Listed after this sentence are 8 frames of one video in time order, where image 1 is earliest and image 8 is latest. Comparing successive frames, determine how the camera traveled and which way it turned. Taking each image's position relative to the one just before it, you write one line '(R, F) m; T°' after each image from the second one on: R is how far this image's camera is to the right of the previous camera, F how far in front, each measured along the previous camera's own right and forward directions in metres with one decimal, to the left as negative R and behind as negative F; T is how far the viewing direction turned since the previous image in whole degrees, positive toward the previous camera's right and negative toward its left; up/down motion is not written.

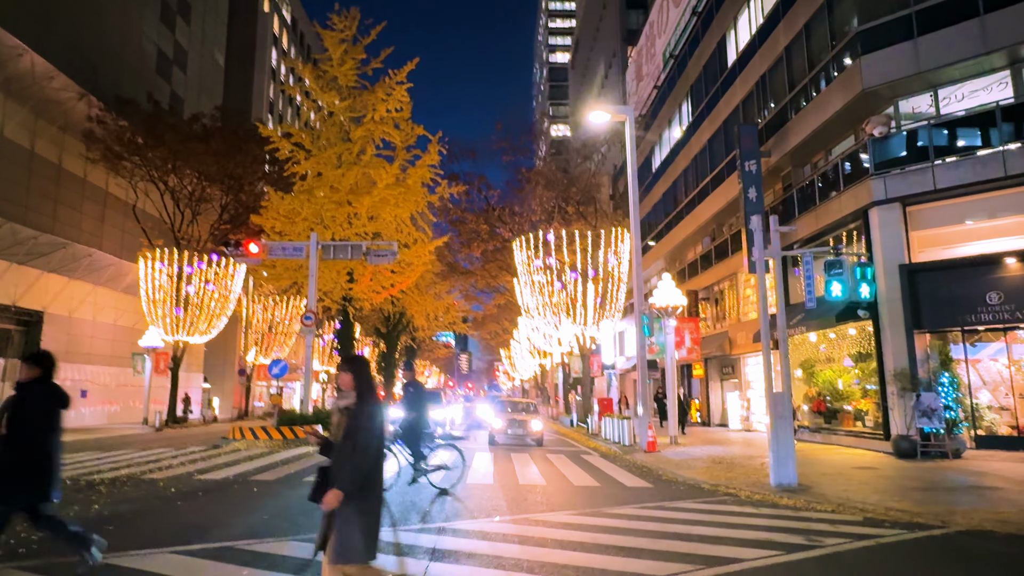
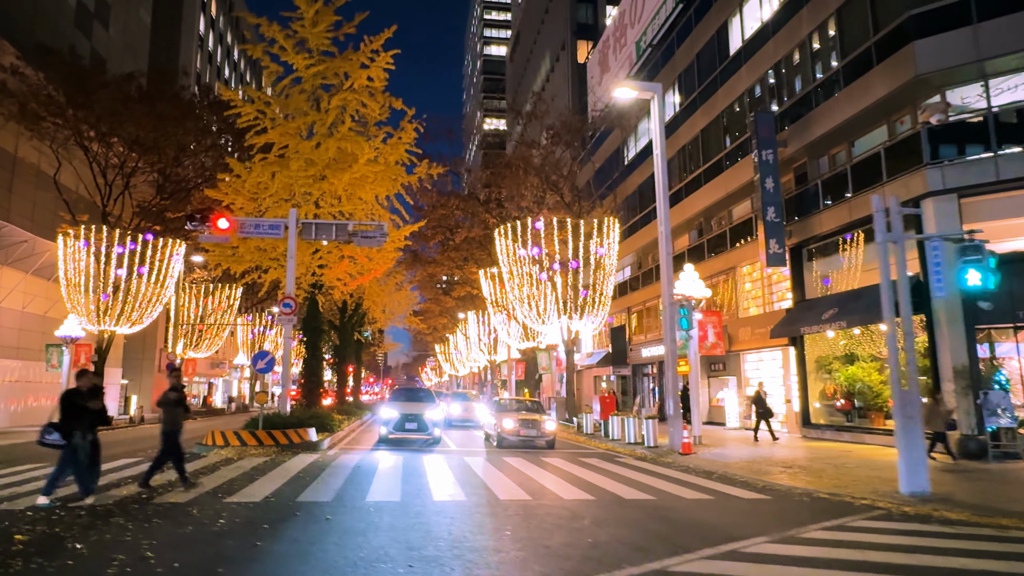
(-2.4, +1.7) m; +7°
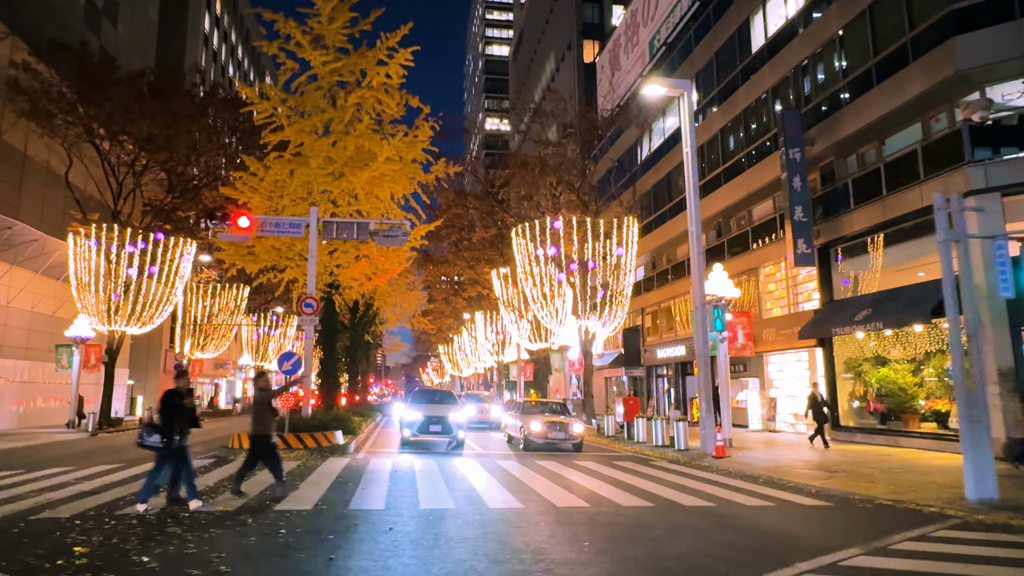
(-0.7, +0.3) m; 0°
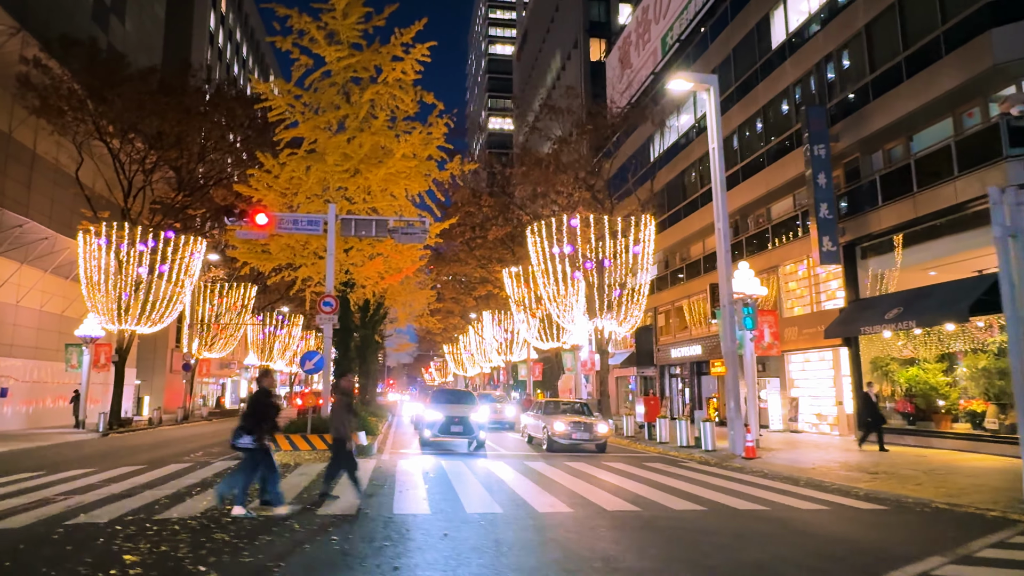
(-0.6, +0.3) m; 0°
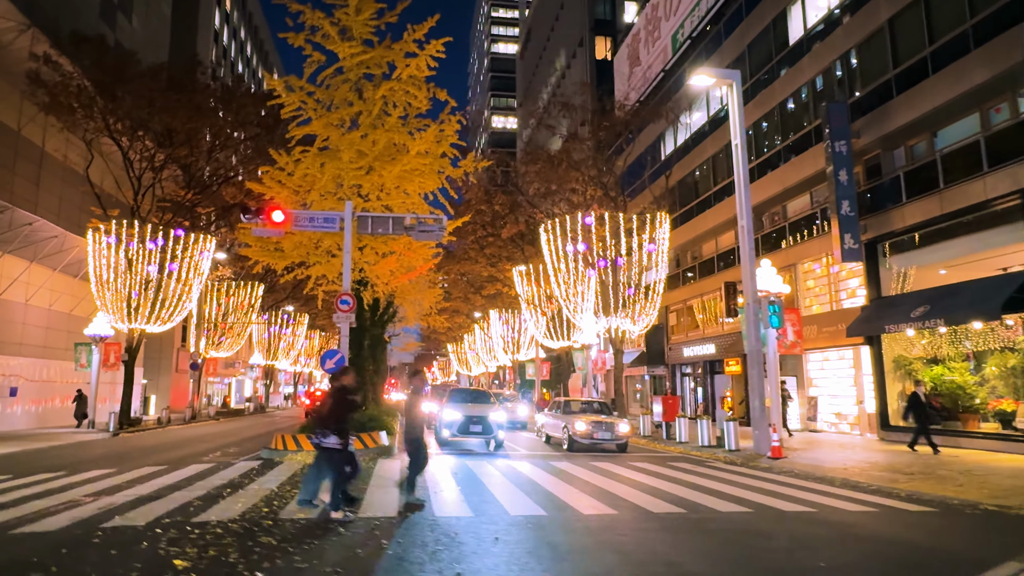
(-0.5, +0.2) m; 0°
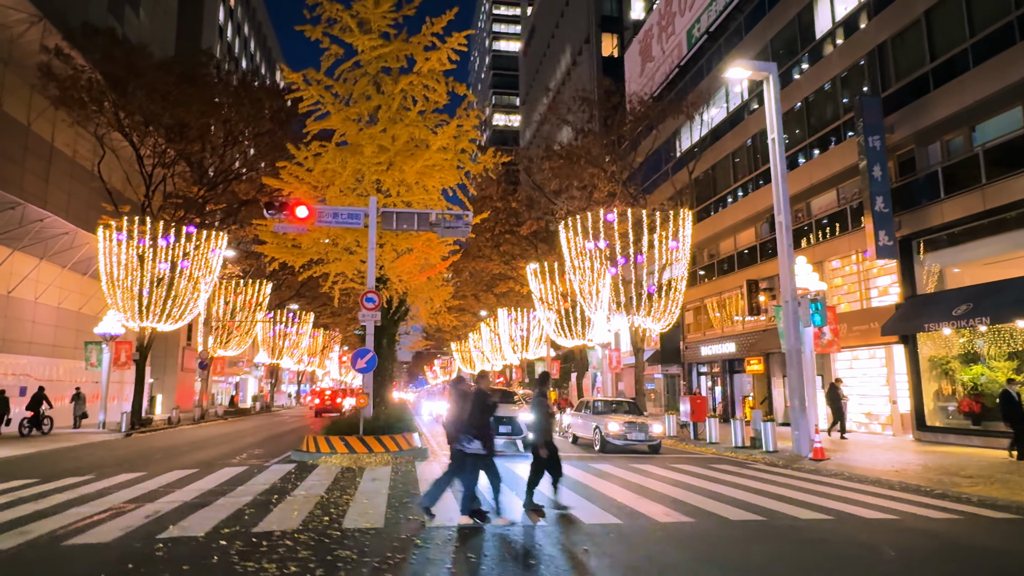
(-0.8, +0.4) m; 0°
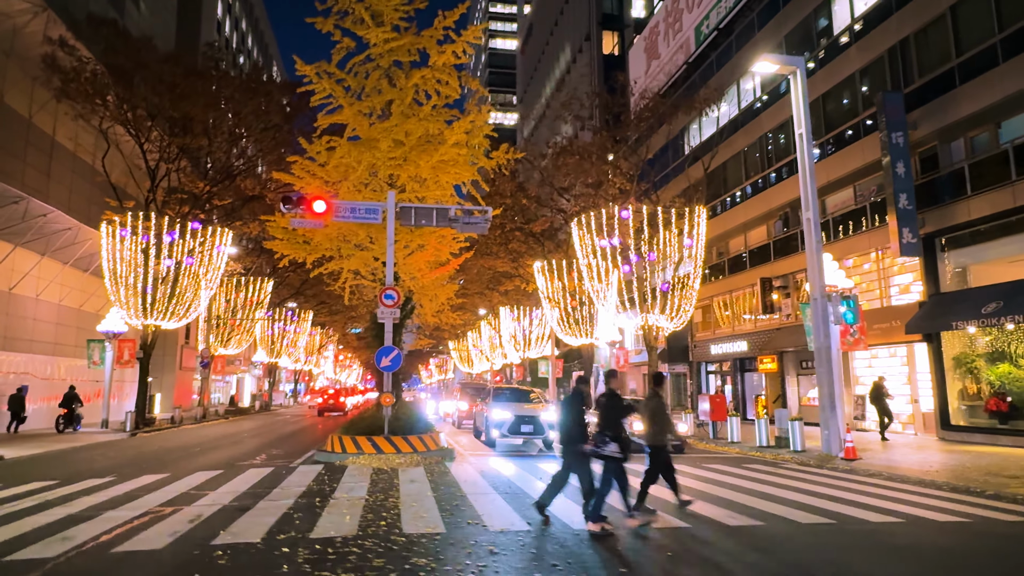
(-0.7, +0.3) m; +1°
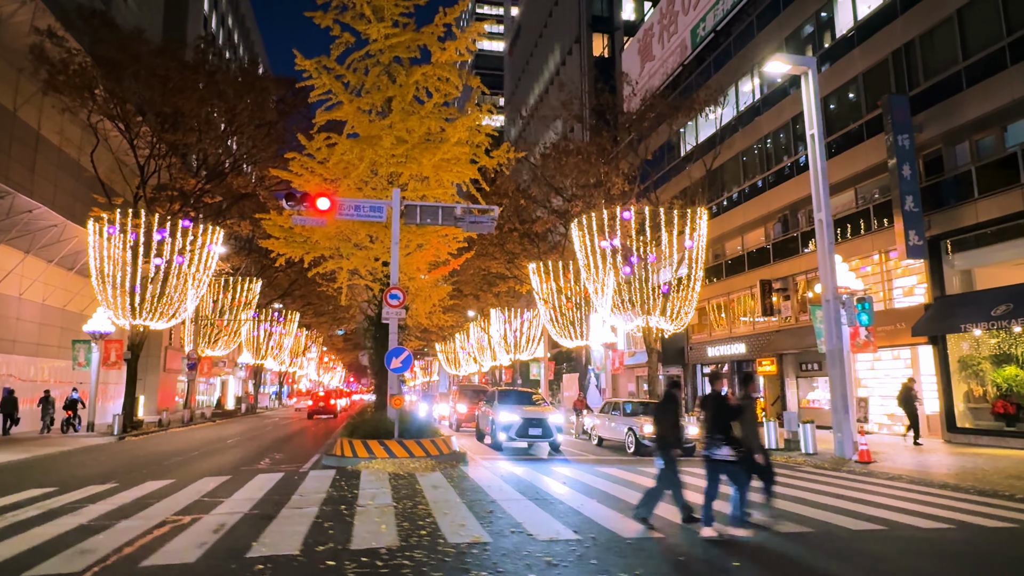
(-0.6, +0.3) m; +2°
